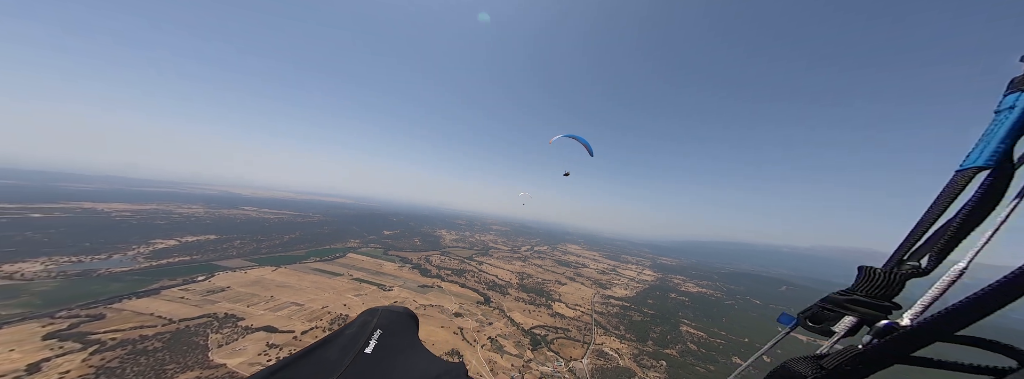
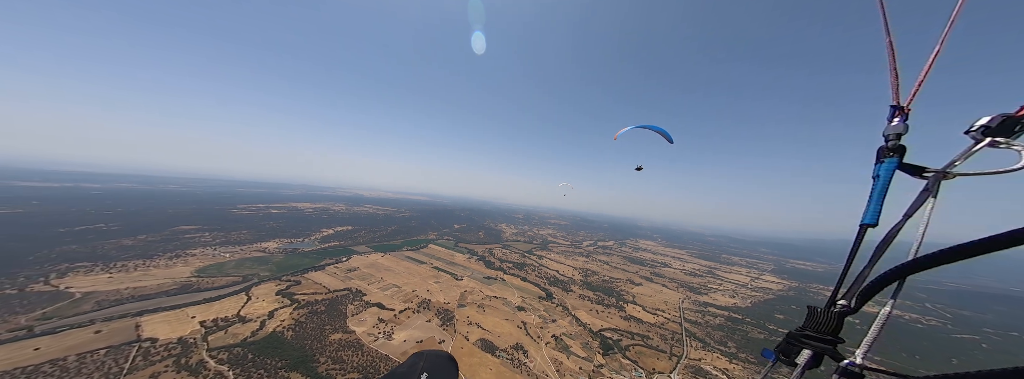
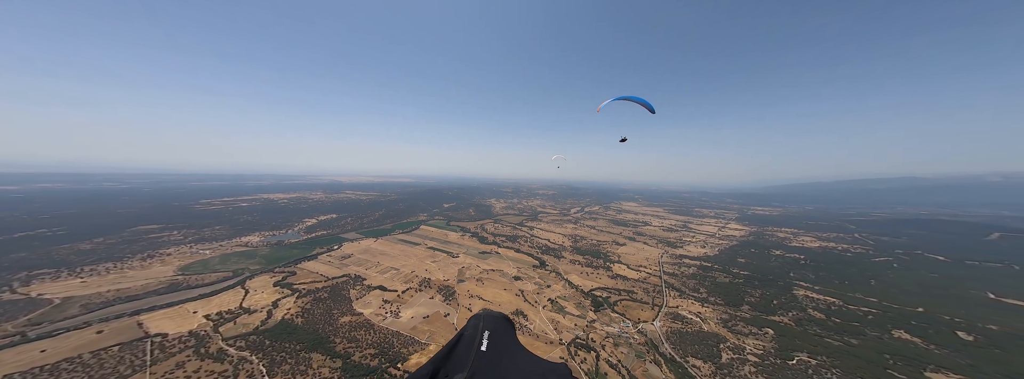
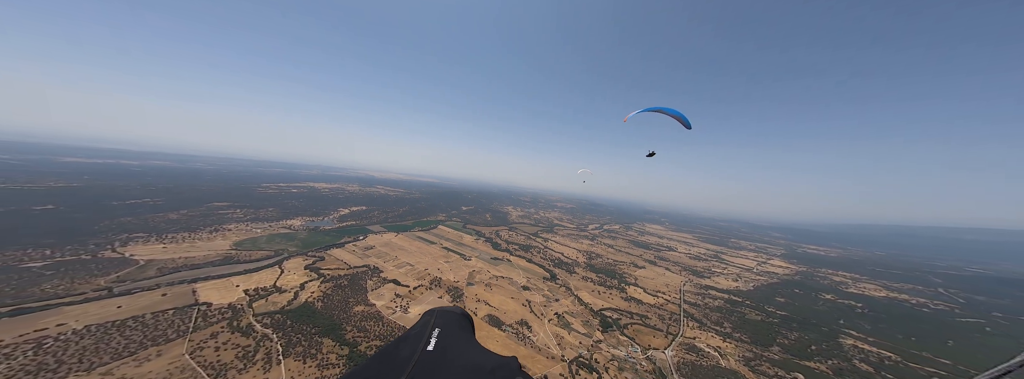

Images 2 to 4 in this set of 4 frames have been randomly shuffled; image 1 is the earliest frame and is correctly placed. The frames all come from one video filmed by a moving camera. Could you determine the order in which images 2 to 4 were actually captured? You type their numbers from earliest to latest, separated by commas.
4, 3, 2
